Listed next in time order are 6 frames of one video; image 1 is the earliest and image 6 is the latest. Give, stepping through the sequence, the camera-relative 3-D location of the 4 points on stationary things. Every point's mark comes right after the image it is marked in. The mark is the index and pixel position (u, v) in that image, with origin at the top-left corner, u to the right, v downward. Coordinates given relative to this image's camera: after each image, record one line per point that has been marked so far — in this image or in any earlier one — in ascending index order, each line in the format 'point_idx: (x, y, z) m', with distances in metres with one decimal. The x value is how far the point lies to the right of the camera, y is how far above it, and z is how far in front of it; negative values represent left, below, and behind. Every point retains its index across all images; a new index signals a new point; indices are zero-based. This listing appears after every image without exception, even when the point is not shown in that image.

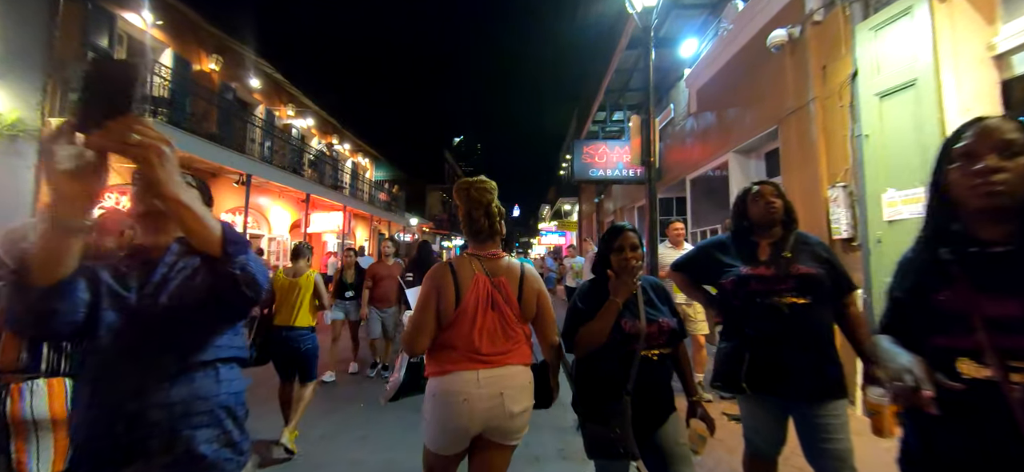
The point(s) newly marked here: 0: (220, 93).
0: (-8.9, +4.4, +11.7) m
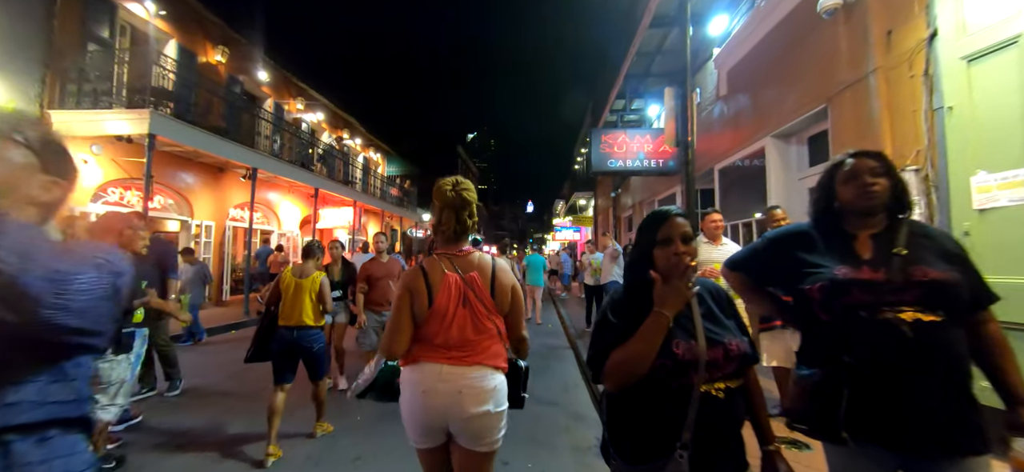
0: (-8.5, +4.5, +11.4) m
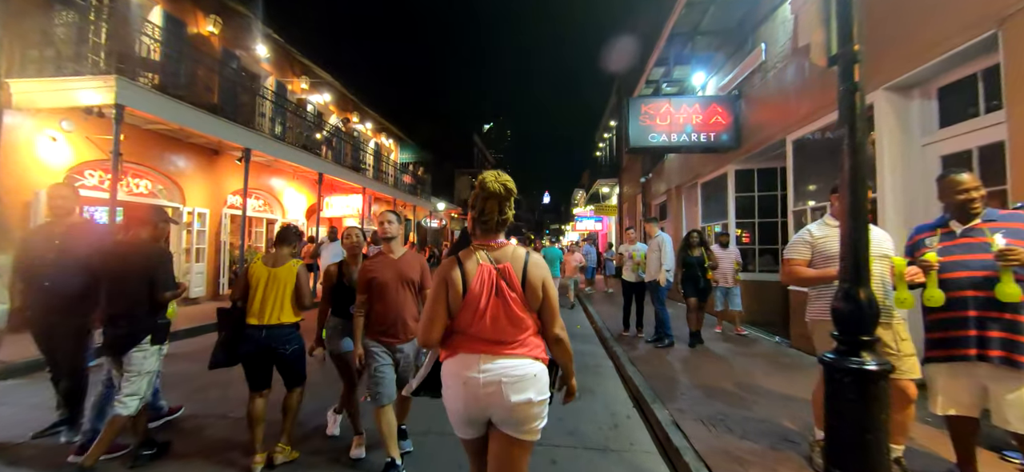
0: (-7.9, +4.8, +10.5) m
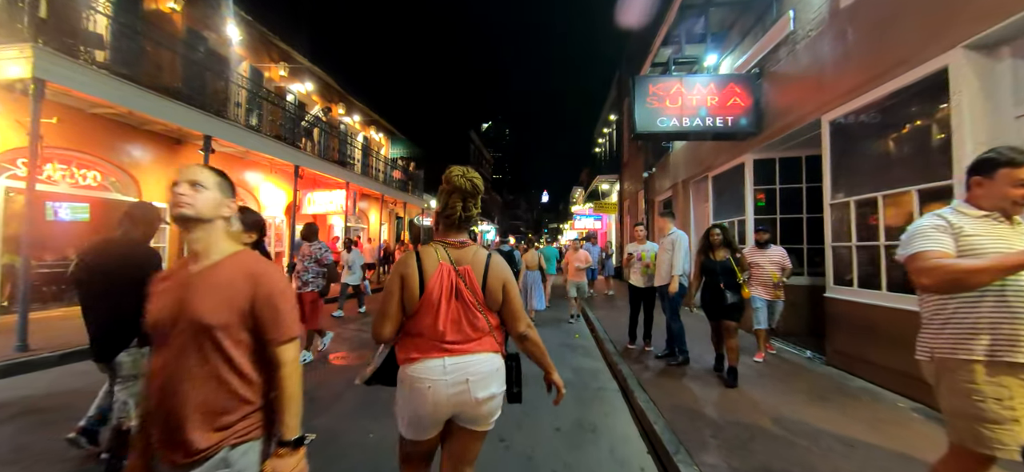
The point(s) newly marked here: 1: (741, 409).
0: (-8.1, +4.9, +9.5) m
1: (+2.2, -1.6, +3.6) m
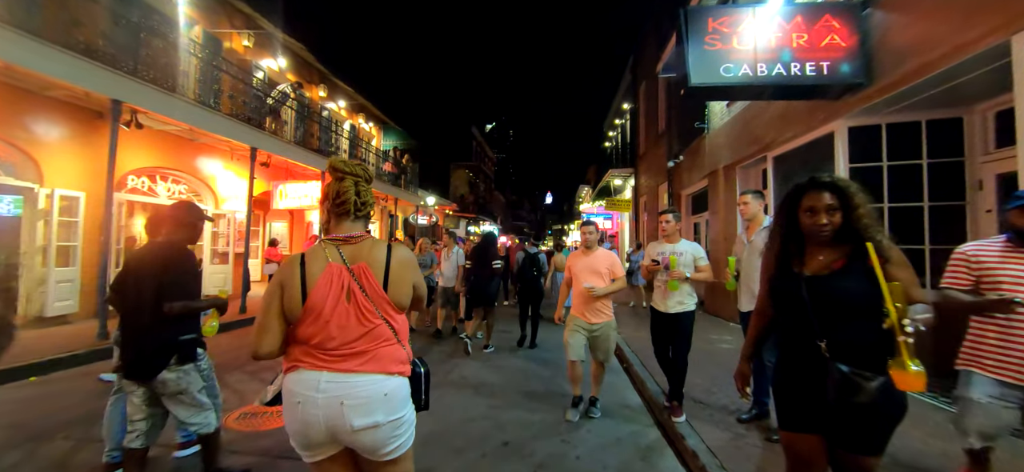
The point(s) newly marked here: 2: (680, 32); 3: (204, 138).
0: (-8.0, +4.9, +7.7) m
1: (+2.2, -1.6, +1.7) m
2: (+2.2, +2.6, +4.9) m
3: (-7.5, +2.4, +9.2) m
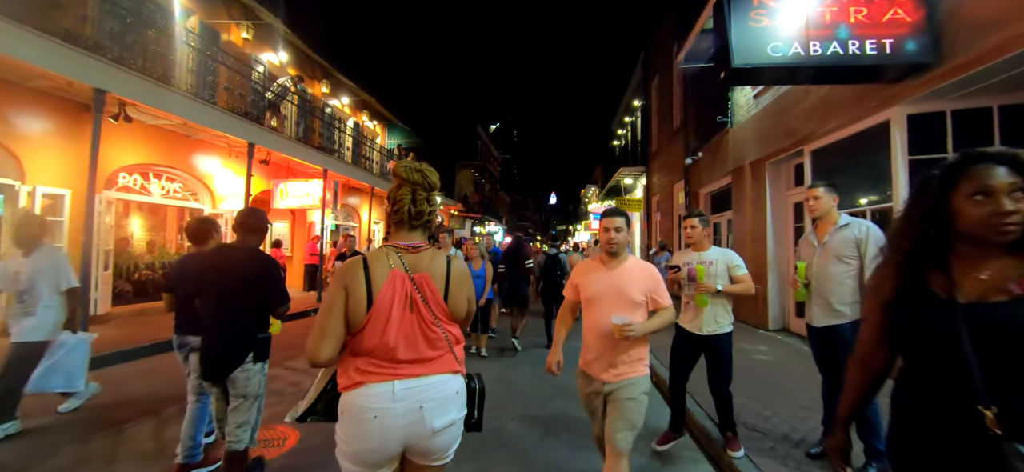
0: (-7.8, +4.9, +7.2) m
1: (+2.4, -1.6, +1.1) m
2: (+2.4, +2.6, +4.4) m
3: (-7.2, +2.4, +8.7) m
